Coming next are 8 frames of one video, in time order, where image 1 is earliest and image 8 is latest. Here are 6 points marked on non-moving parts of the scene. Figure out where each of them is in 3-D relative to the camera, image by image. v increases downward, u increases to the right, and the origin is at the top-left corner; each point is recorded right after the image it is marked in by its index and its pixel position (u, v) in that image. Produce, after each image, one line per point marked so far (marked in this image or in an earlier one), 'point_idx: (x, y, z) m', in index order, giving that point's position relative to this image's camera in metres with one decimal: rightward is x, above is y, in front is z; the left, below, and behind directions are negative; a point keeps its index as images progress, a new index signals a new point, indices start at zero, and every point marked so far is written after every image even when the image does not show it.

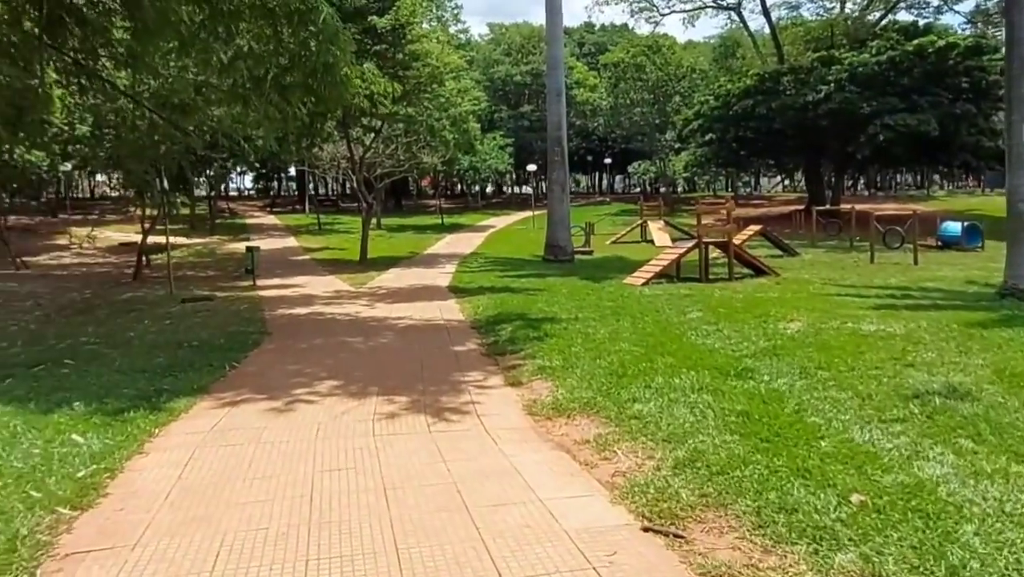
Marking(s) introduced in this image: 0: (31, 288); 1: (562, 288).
0: (-11.1, 0.0, +16.4) m
1: (+1.1, 0.0, +15.1) m
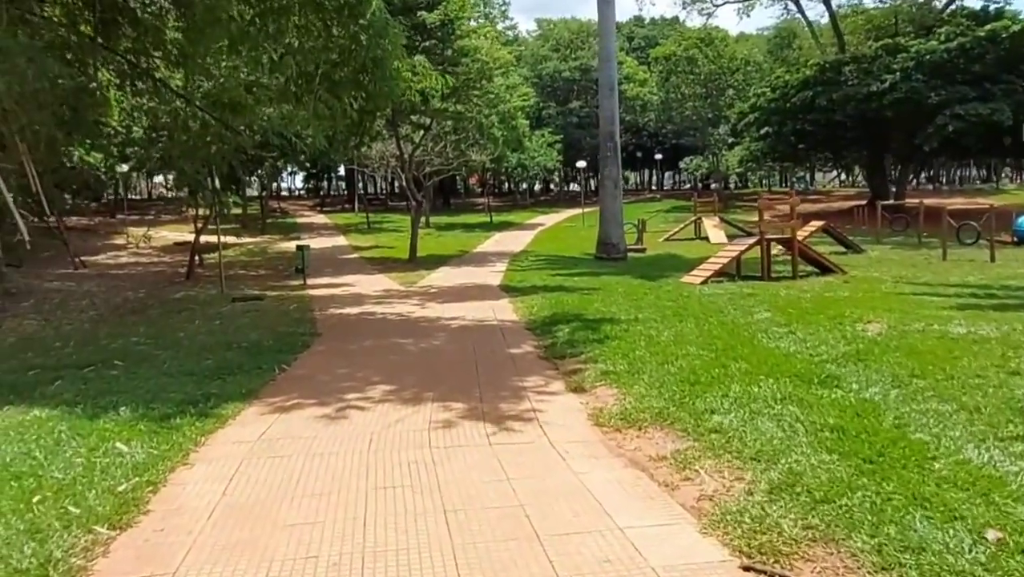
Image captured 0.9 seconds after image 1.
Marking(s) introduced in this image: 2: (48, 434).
0: (-9.9, 0.0, +16.6) m
1: (+2.2, 0.0, +14.5) m
2: (-3.6, -1.1, +5.5) m
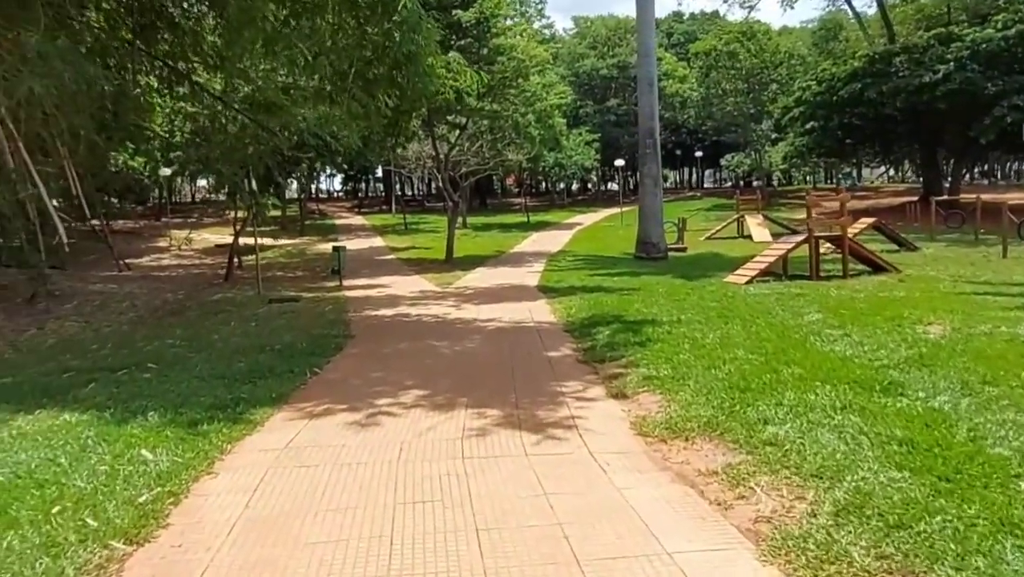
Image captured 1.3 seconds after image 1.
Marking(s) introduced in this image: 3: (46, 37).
0: (-9.0, 0.0, +16.8) m
1: (+2.9, 0.0, +14.1) m
2: (-3.3, -1.1, +5.4) m
3: (-6.2, +3.3, +9.4) m
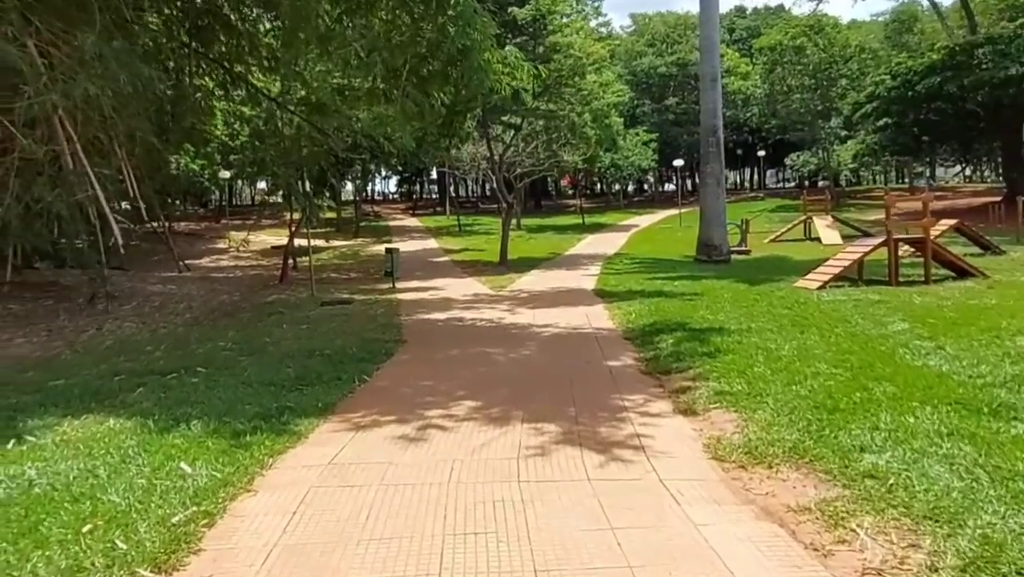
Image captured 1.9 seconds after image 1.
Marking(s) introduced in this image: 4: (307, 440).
0: (-7.7, 0.0, +17.0) m
1: (+4.0, -0.1, +13.4) m
2: (-2.9, -1.2, +5.2) m
3: (-5.4, +3.3, +9.4) m
4: (-1.6, -1.2, +5.4) m
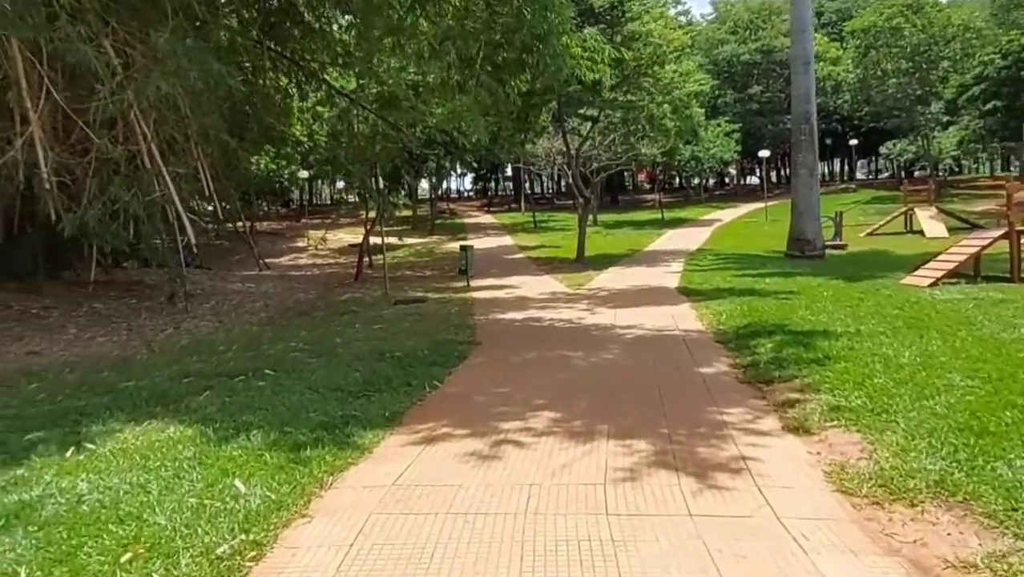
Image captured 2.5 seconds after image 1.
0: (-5.9, 0.0, +17.1) m
1: (+5.4, 0.0, +12.3) m
2: (-2.3, -1.2, +4.8) m
3: (-4.4, +3.3, +9.4) m
4: (-1.0, -1.2, +5.0) m
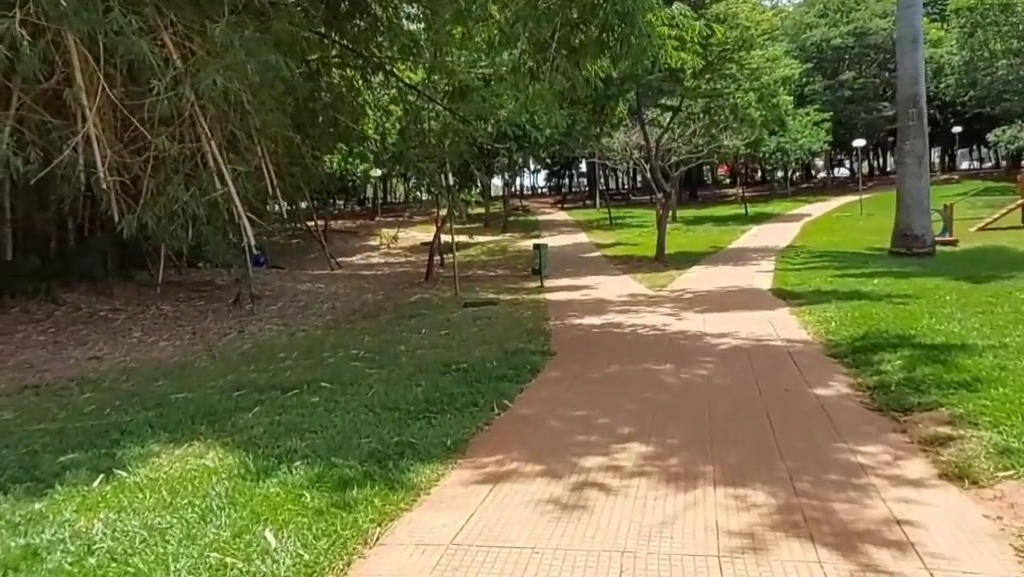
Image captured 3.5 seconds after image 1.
0: (-4.1, 0.0, +16.8) m
1: (+6.6, -0.1, +10.8) m
2: (-1.8, -1.2, +4.2) m
3: (-3.5, +3.3, +8.9) m
4: (-0.5, -1.2, +4.2) m
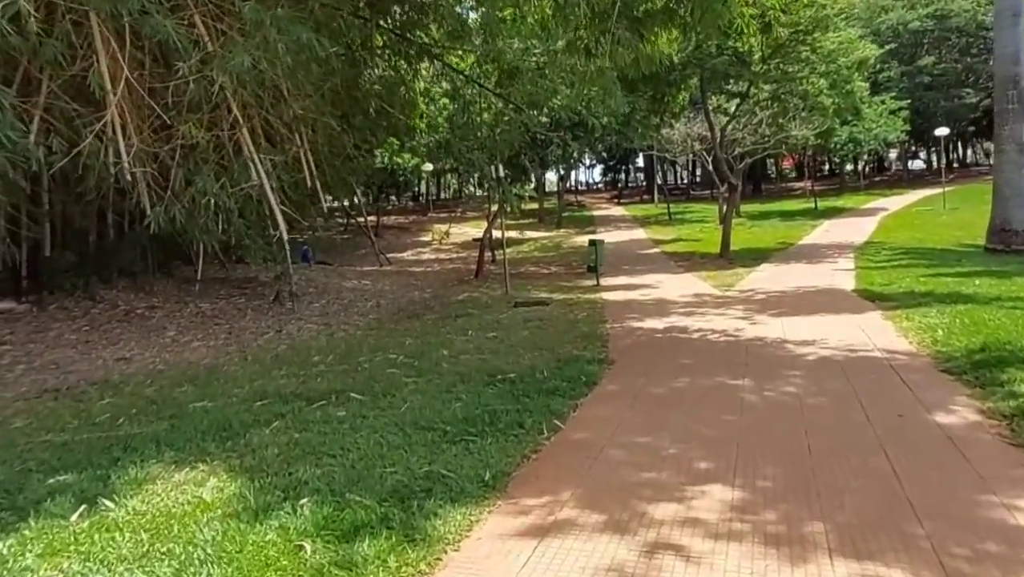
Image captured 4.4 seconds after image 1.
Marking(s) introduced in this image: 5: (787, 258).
0: (-2.9, 0.0, +16.2) m
1: (+7.3, -0.1, +9.4) m
2: (-1.6, -1.3, +3.5) m
3: (-2.8, +3.3, +8.2) m
4: (-0.3, -1.2, +3.3) m
5: (+6.9, +0.8, +17.8) m
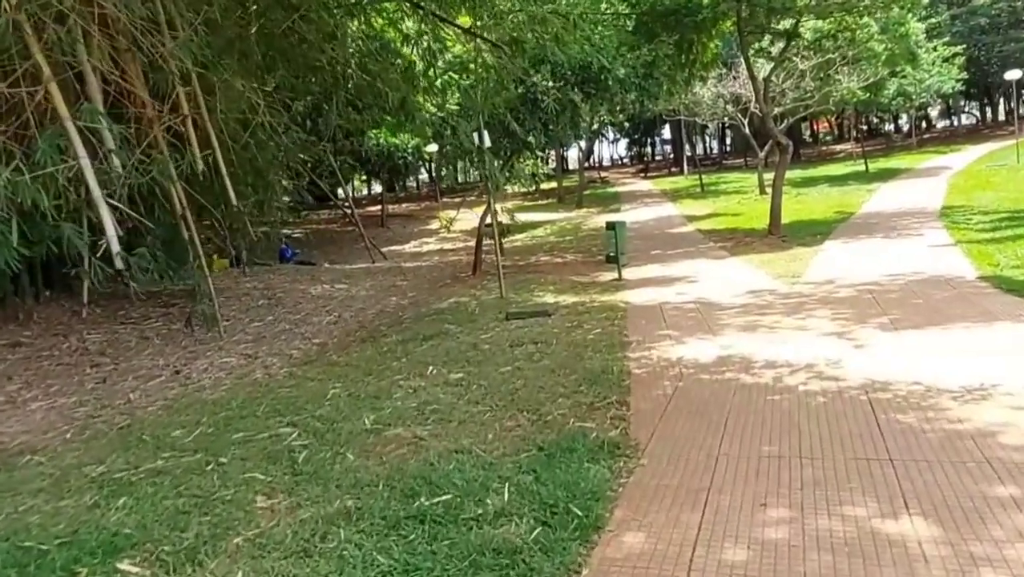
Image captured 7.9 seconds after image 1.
0: (-2.9, -0.1, +13.1) m
1: (+7.0, +0.1, +5.9) m
2: (-2.1, -1.6, +0.4) m
3: (-3.3, +3.0, +5.1) m
4: (-0.7, -1.6, +0.2) m
5: (+6.9, +1.1, +14.3) m
